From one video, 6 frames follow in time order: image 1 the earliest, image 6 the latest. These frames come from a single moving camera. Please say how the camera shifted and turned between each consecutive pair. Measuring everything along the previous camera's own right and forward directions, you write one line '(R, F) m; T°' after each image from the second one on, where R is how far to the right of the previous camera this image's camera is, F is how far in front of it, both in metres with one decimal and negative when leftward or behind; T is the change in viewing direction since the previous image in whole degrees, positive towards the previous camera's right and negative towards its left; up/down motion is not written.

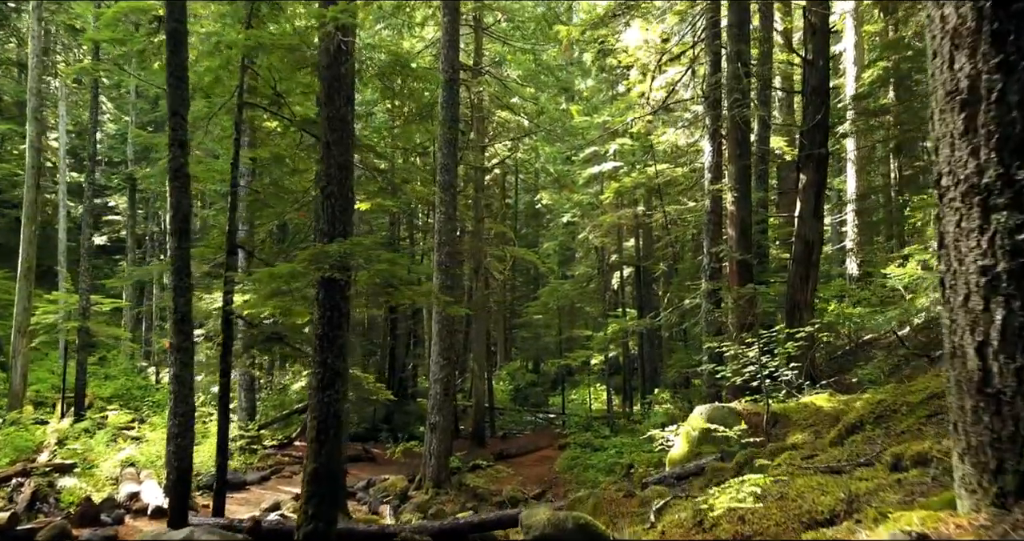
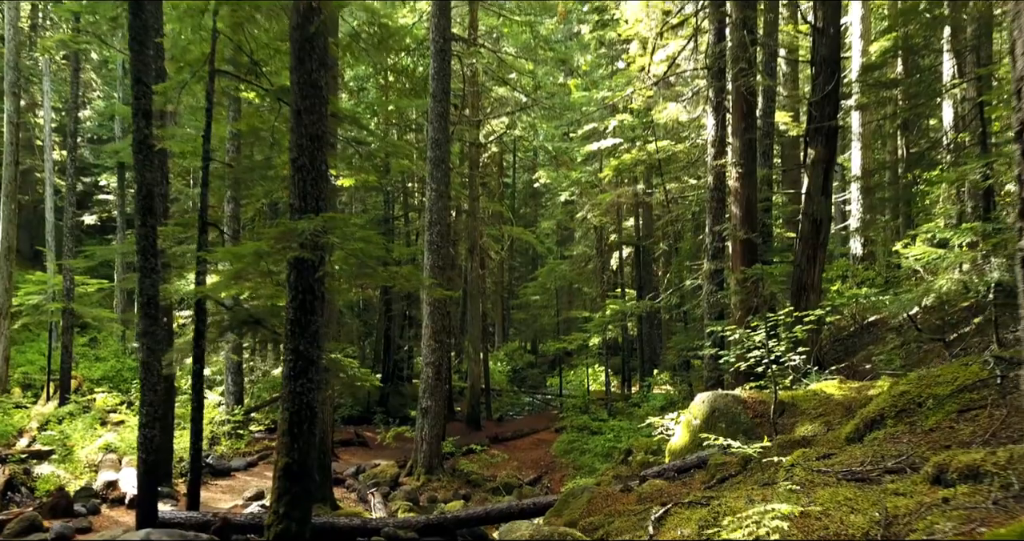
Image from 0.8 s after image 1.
(+0.1, +0.5) m; 0°
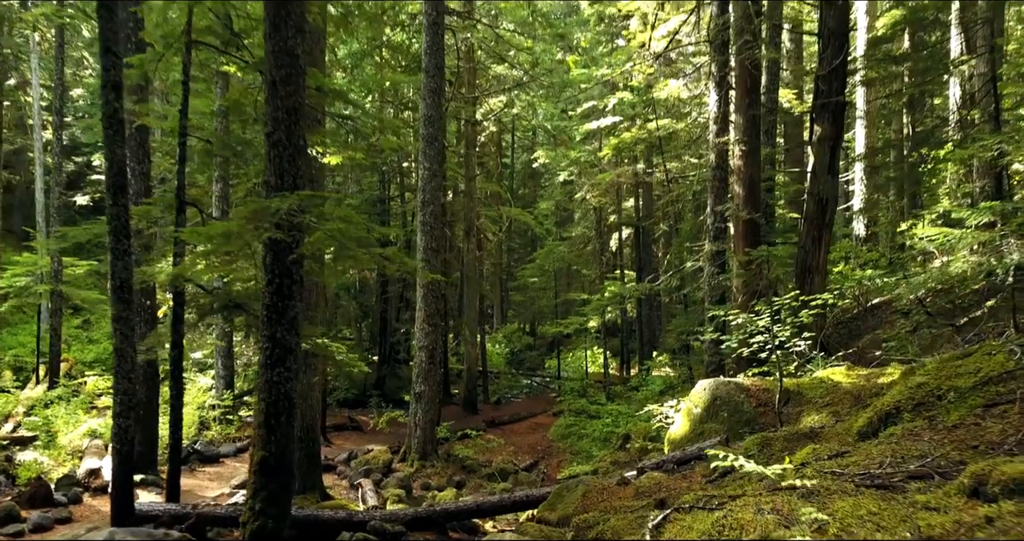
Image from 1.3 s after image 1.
(+0.1, +0.4) m; 0°
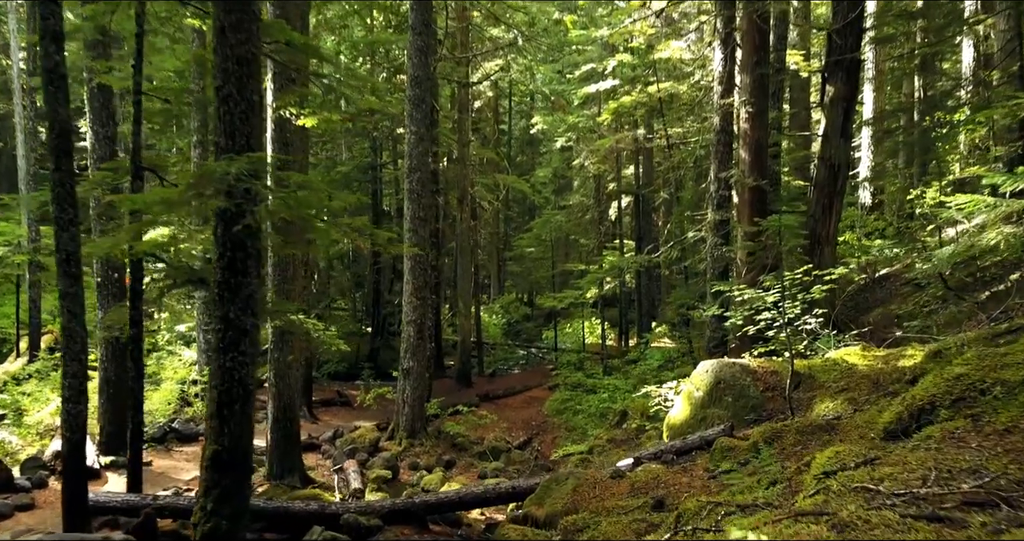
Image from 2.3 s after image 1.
(+0.1, +0.6) m; 0°
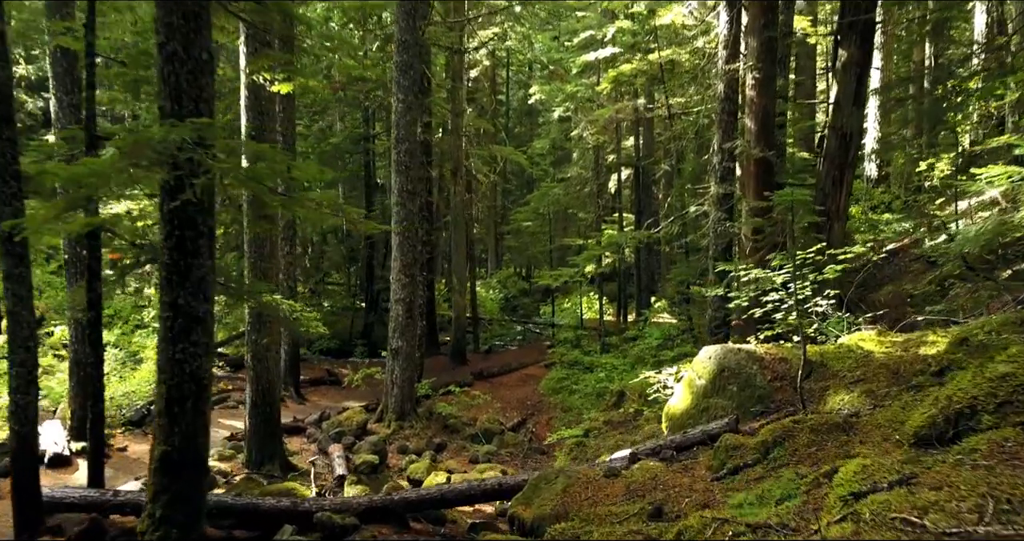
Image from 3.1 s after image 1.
(+0.1, +0.5) m; 0°
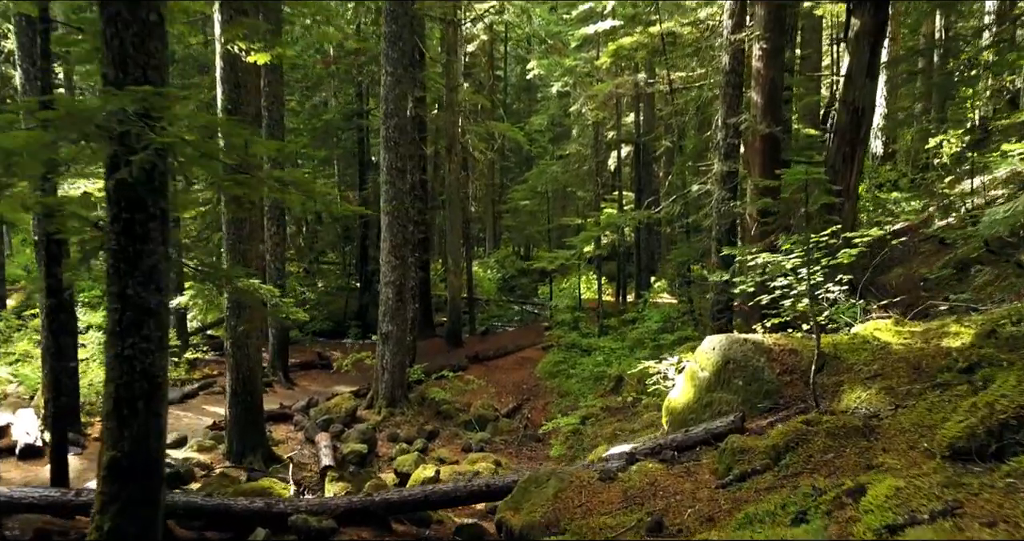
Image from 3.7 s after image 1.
(+0.1, +0.4) m; 0°
